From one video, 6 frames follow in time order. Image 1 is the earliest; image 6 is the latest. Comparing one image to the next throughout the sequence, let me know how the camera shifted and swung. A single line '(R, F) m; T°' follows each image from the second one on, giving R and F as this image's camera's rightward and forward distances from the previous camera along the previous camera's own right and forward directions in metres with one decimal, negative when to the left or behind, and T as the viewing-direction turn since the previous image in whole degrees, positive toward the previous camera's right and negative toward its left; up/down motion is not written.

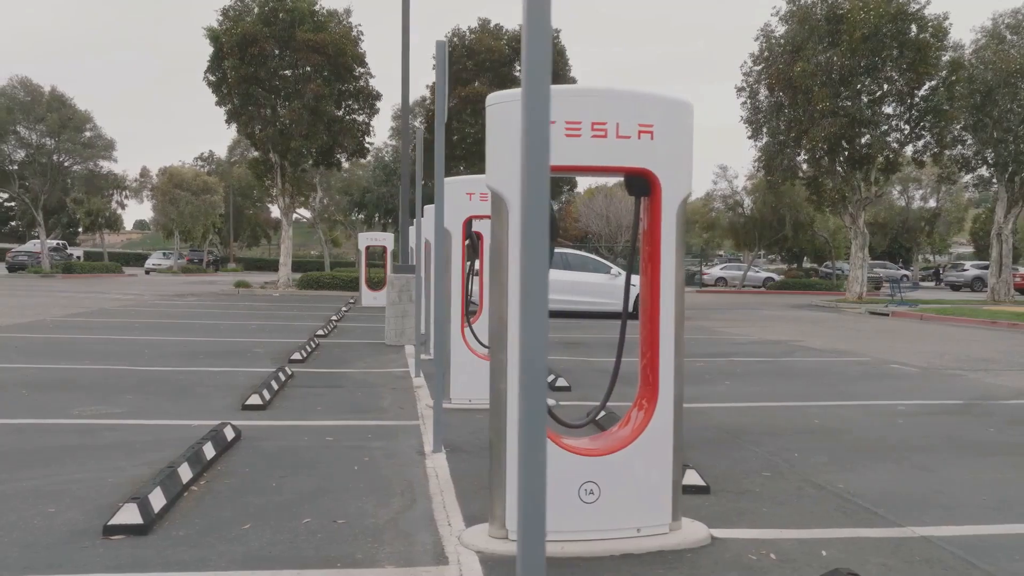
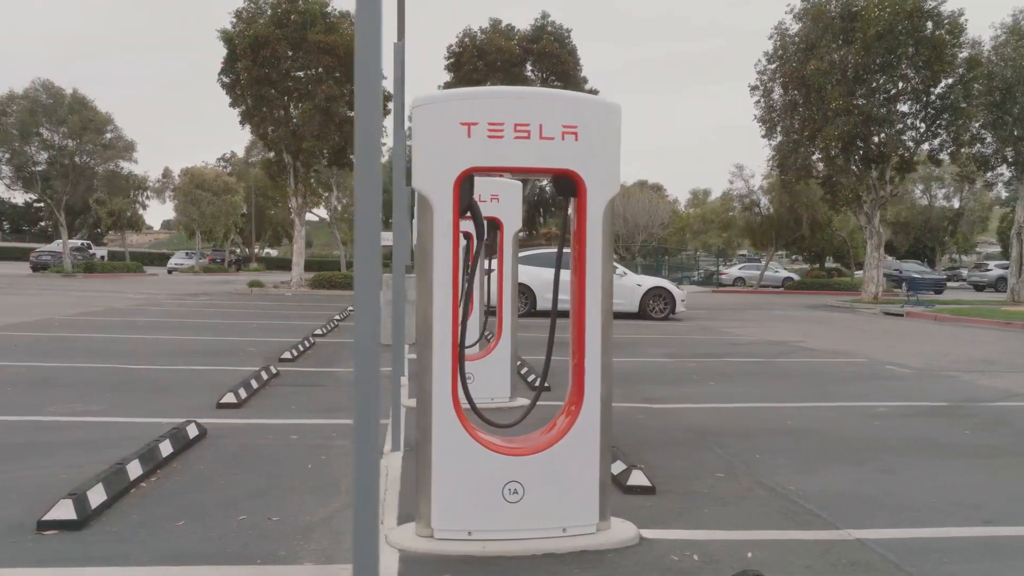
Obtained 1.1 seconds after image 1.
(+0.5, 0.0) m; -2°
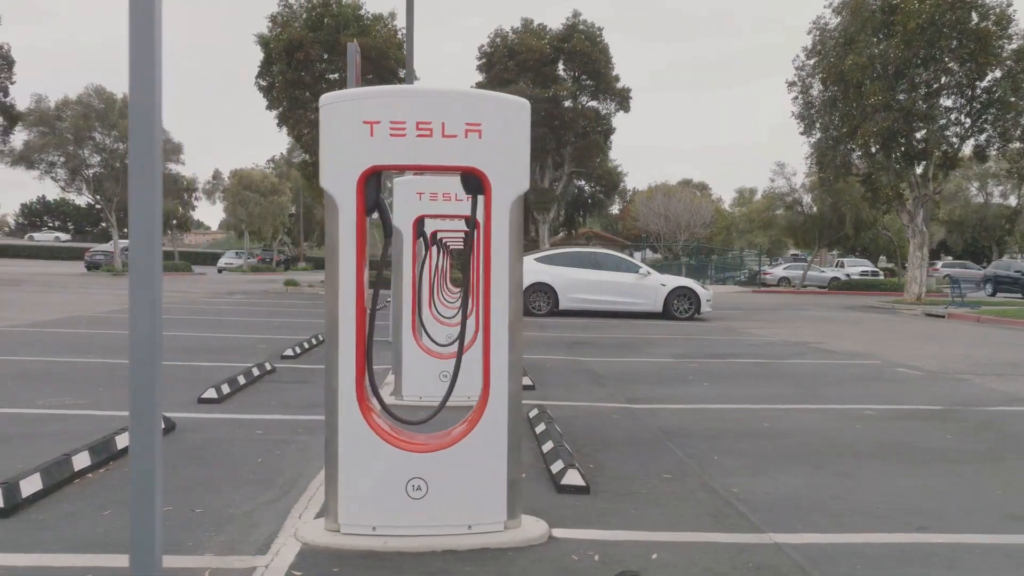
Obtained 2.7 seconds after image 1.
(+0.7, 0.0) m; -3°
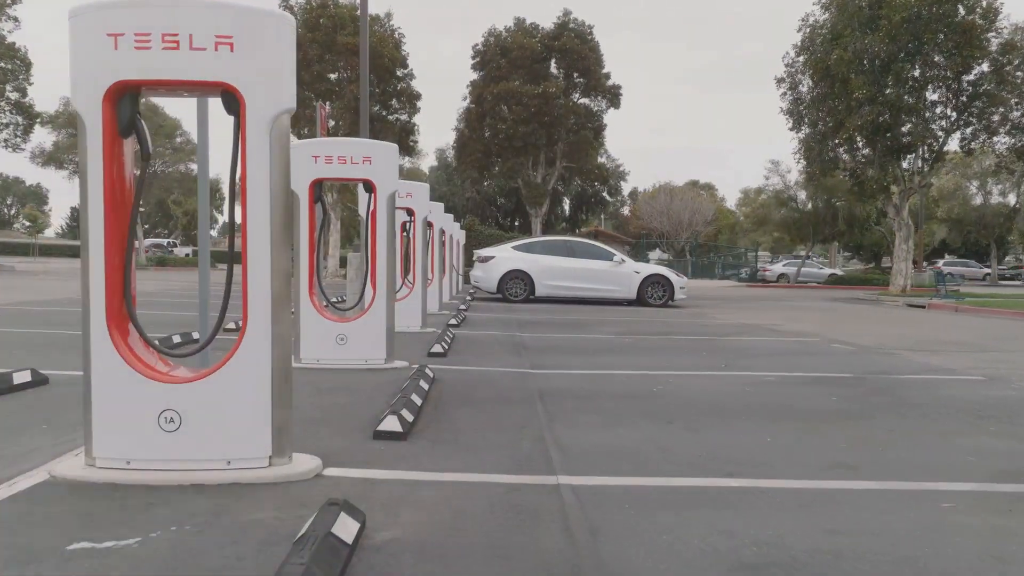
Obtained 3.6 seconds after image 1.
(+1.2, +0.2) m; -1°
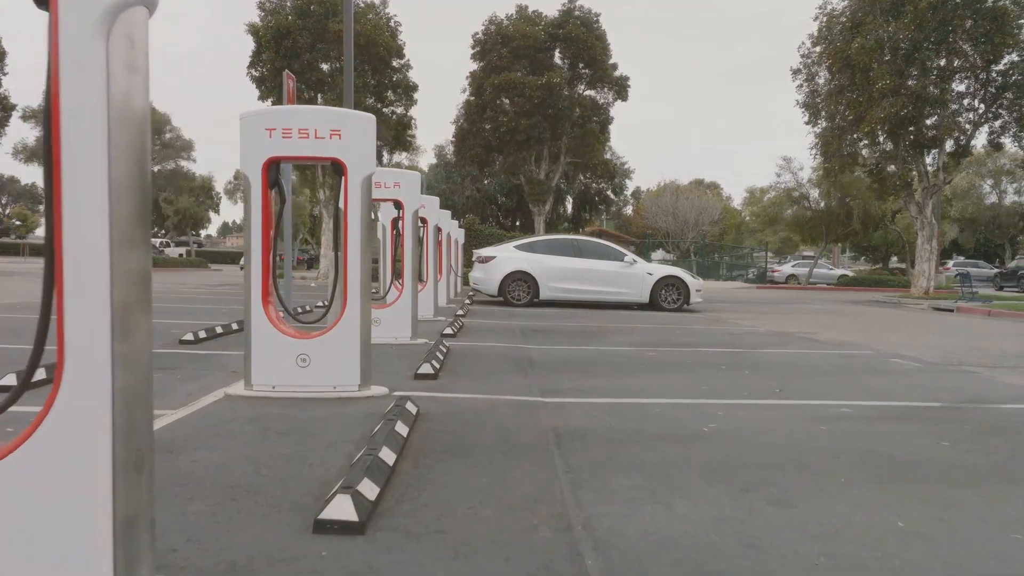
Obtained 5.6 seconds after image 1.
(0.0, +1.7) m; 0°
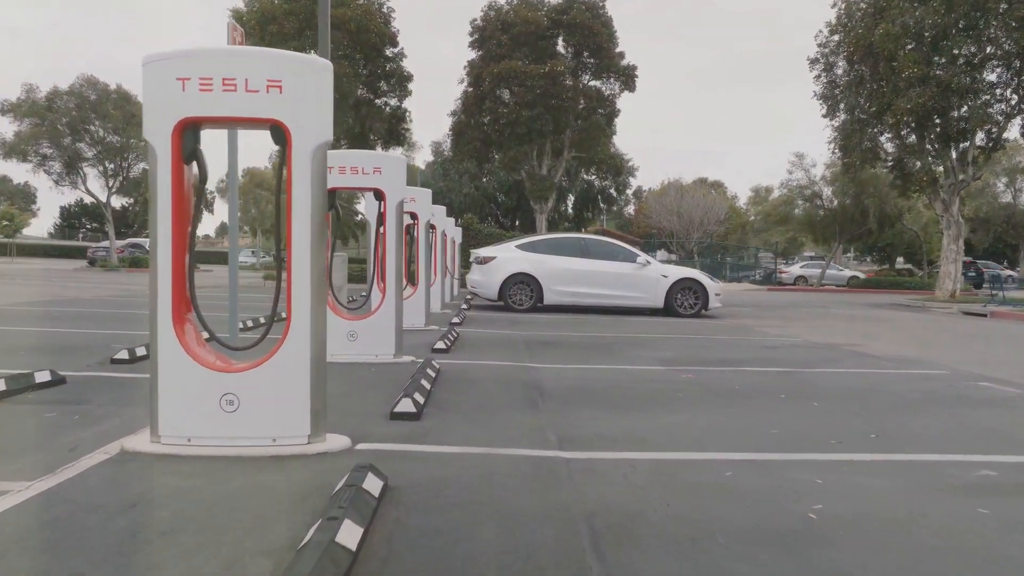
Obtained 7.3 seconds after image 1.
(-0.1, +1.8) m; 0°
